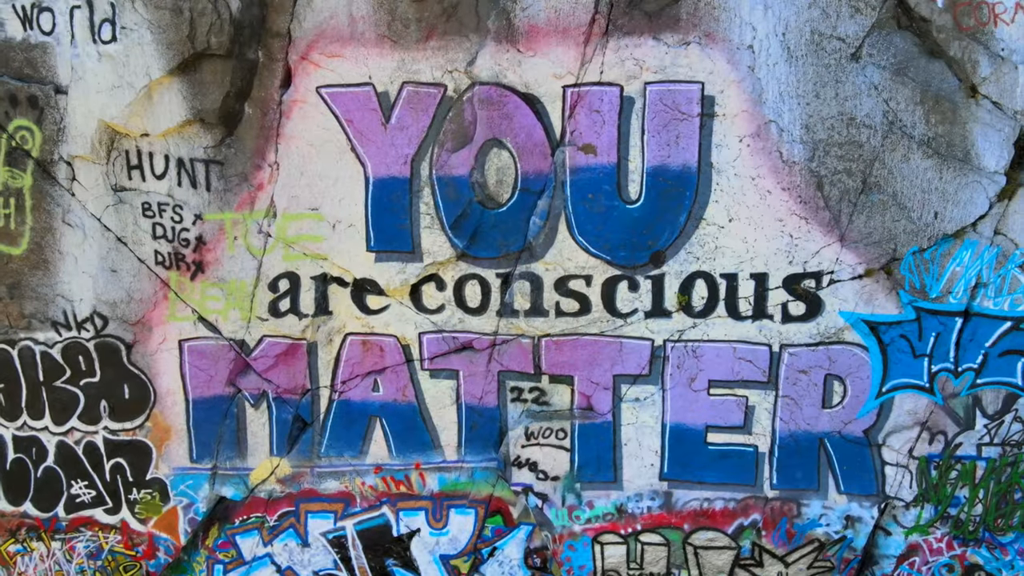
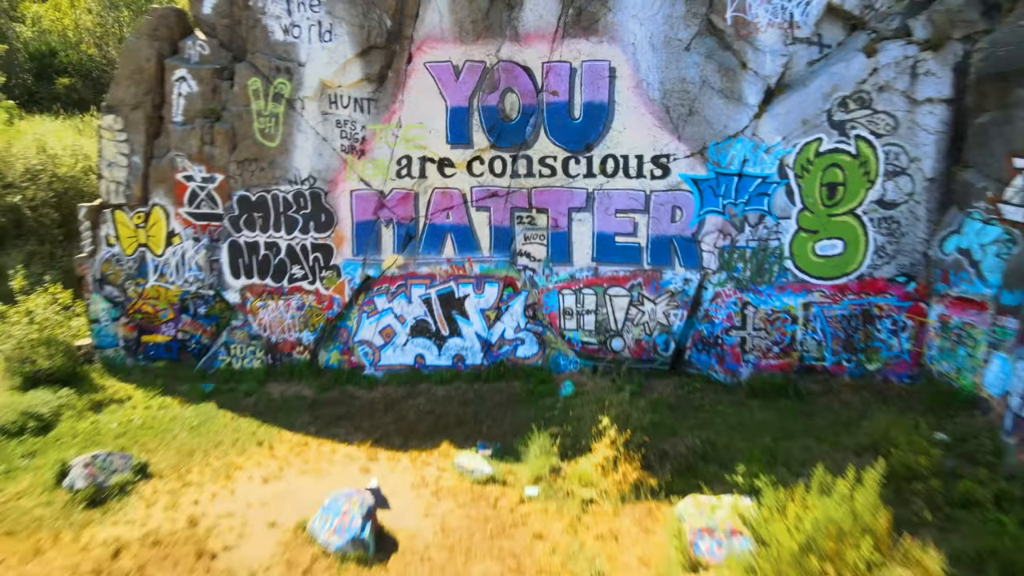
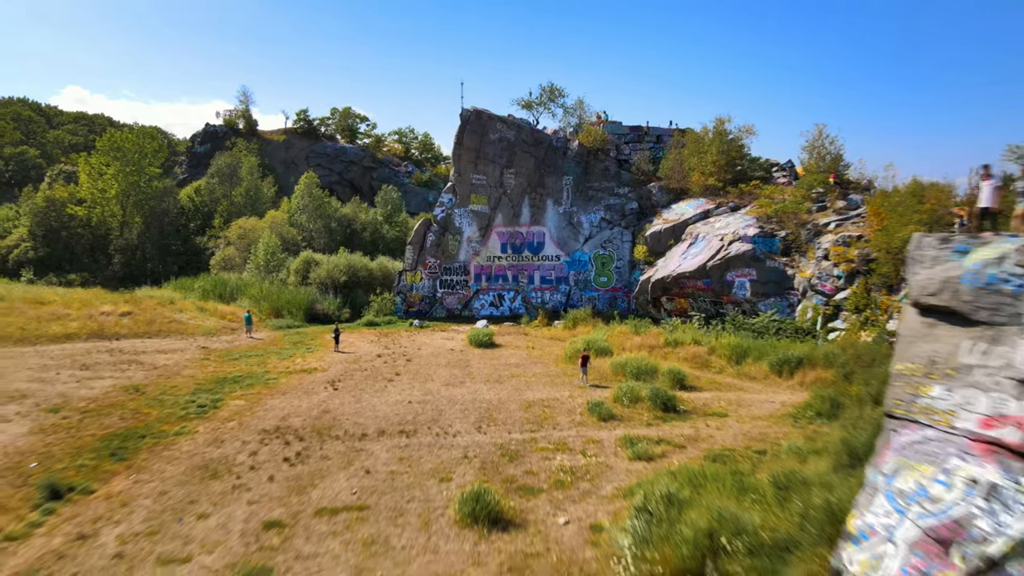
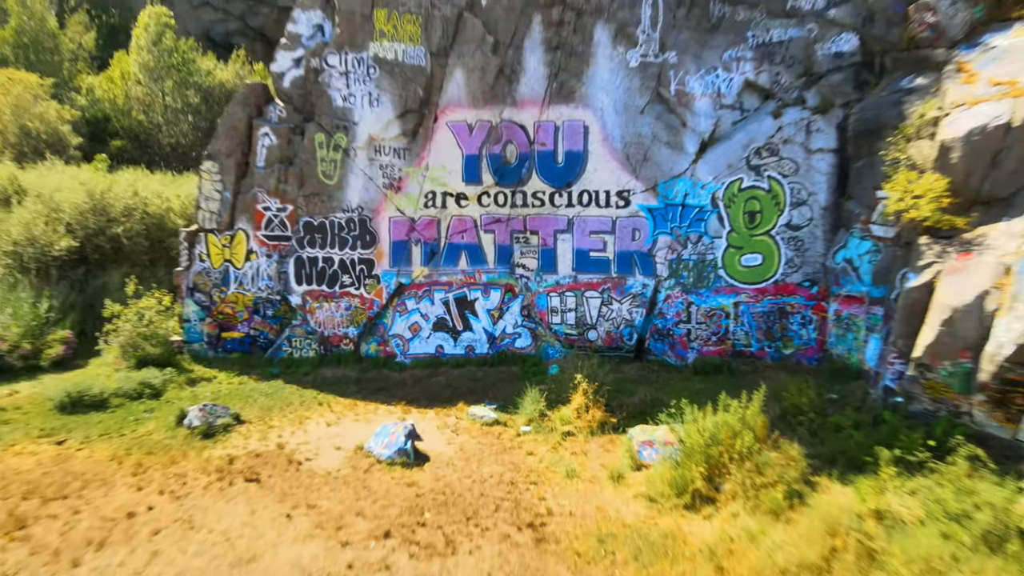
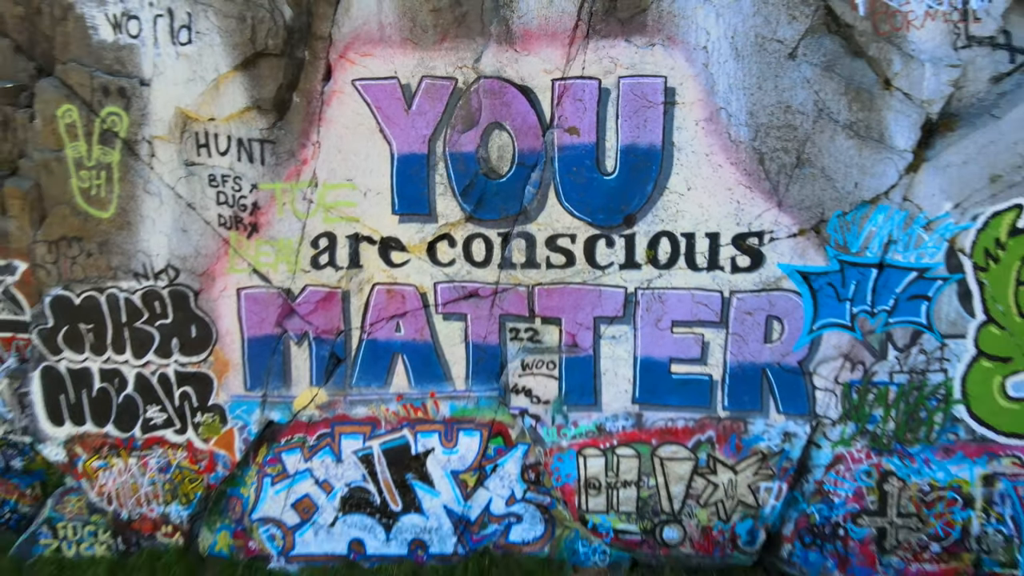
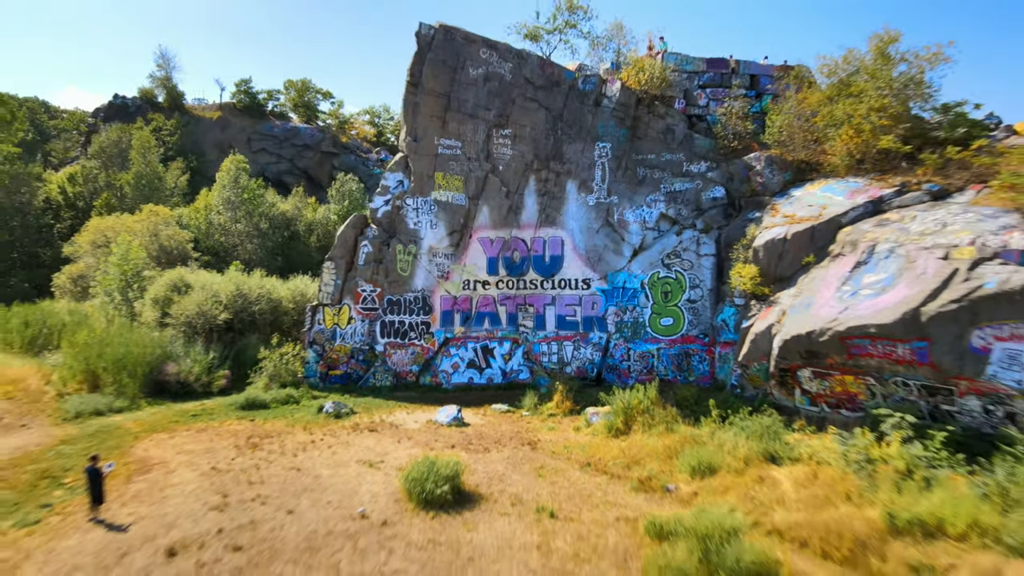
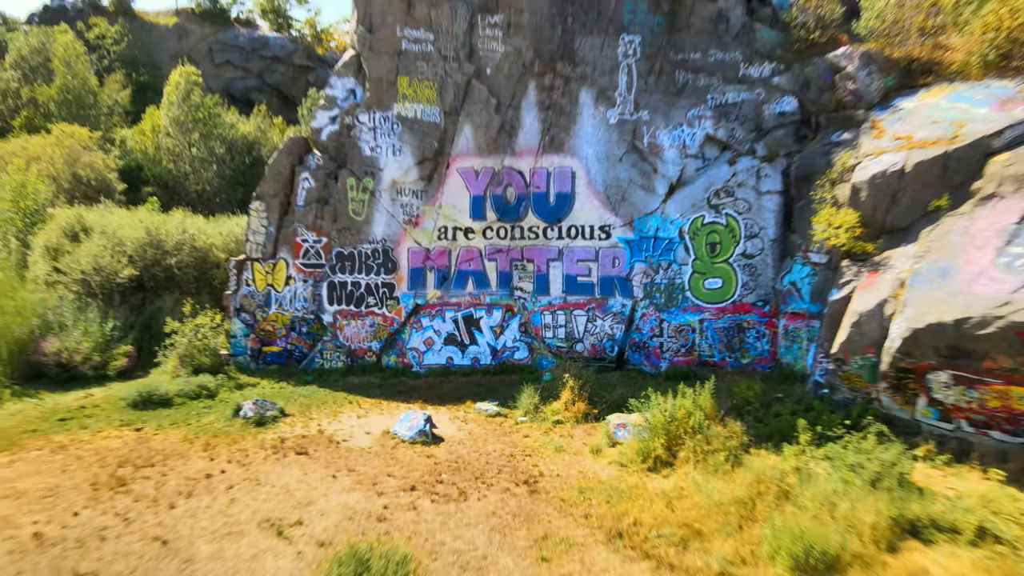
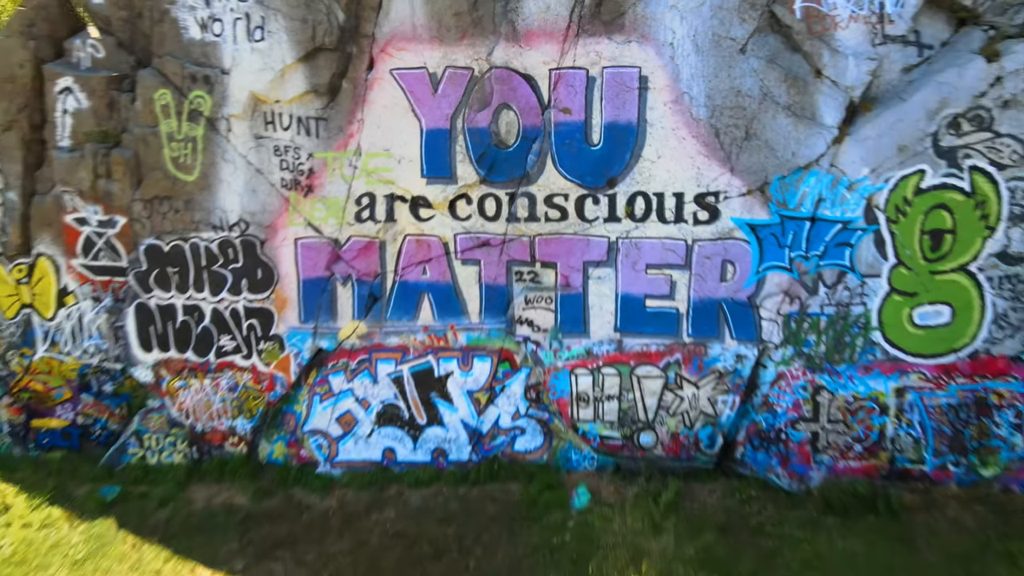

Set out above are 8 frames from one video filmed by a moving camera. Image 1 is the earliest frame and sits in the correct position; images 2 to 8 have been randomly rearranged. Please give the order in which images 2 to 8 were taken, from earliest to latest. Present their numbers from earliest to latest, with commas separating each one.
5, 8, 2, 4, 7, 6, 3
